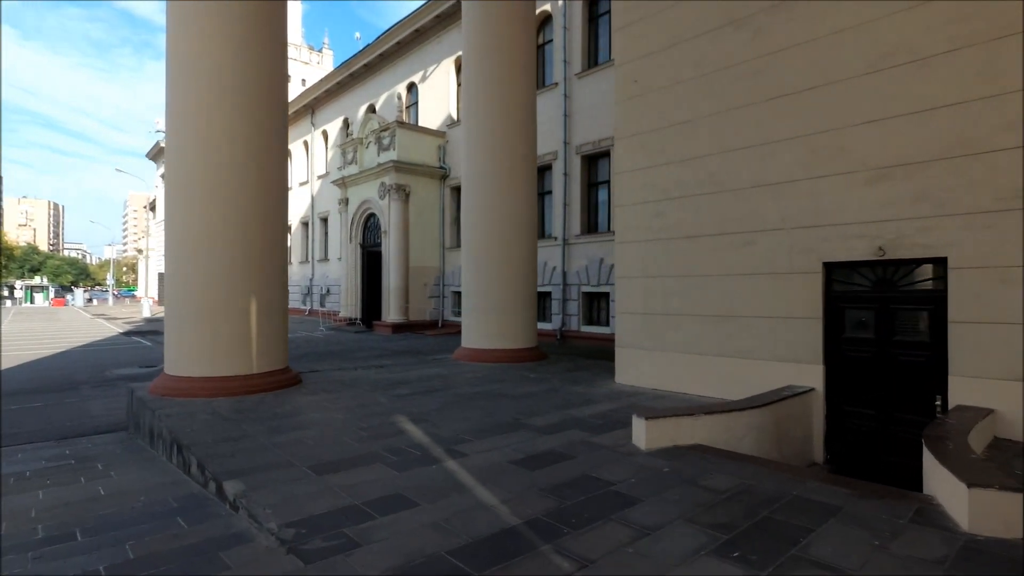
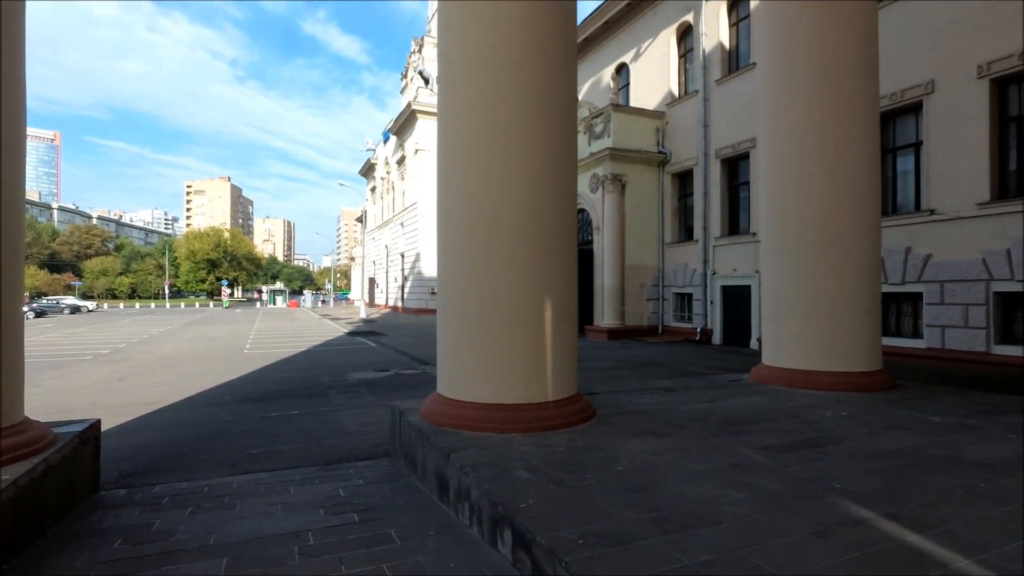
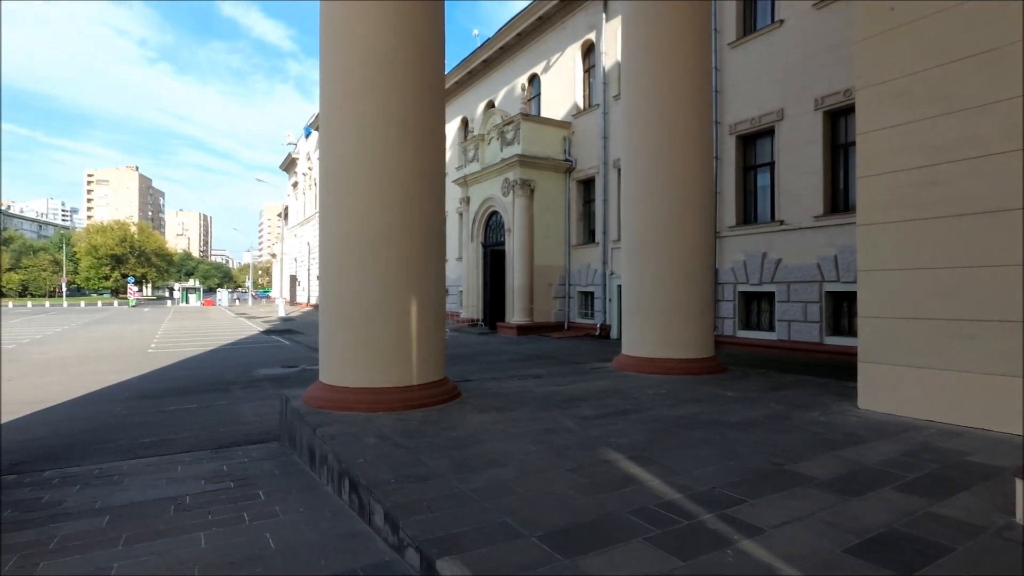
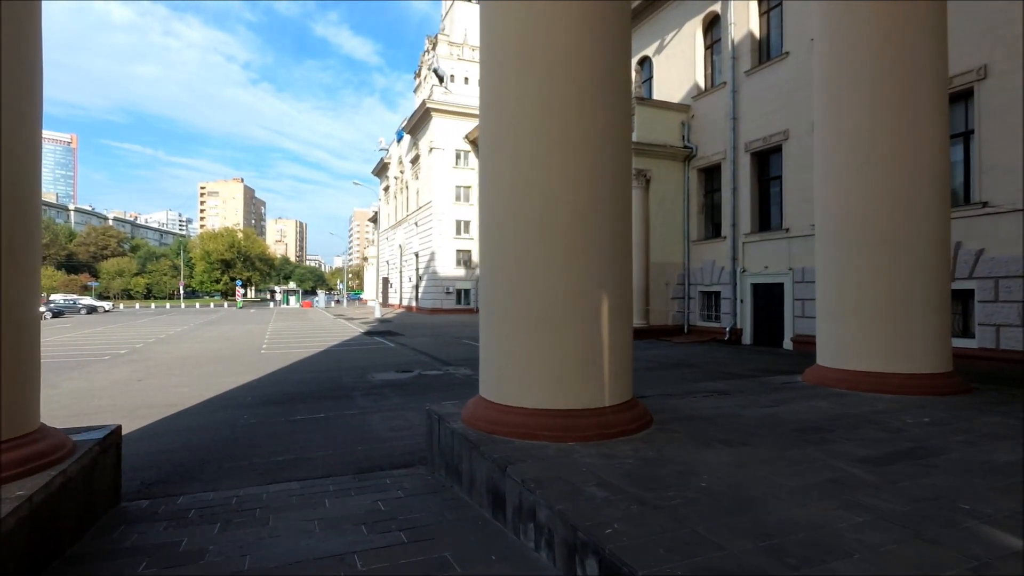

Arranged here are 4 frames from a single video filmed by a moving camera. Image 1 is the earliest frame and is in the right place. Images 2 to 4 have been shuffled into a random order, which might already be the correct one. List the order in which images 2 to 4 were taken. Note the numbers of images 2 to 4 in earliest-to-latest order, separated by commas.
3, 2, 4
